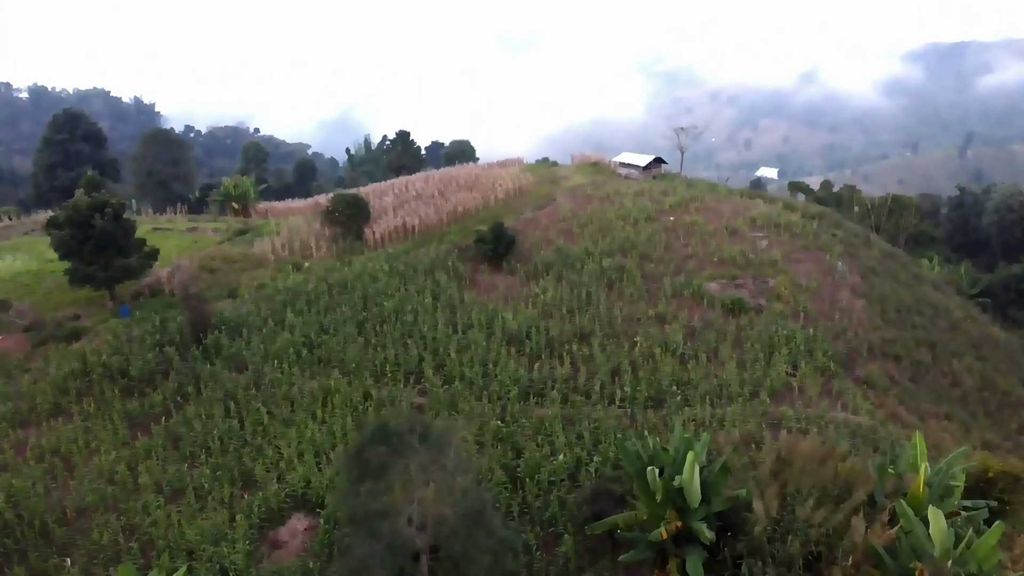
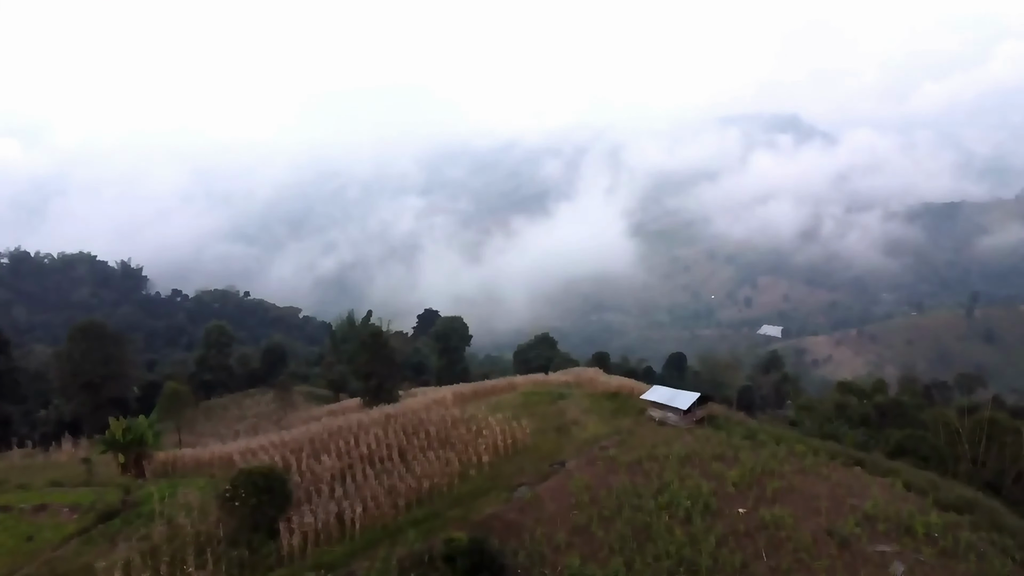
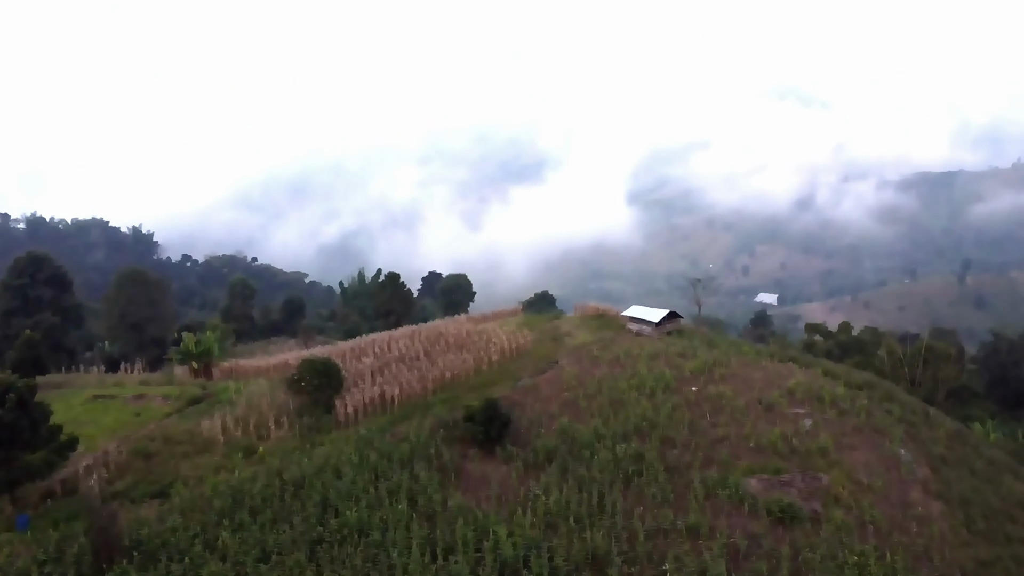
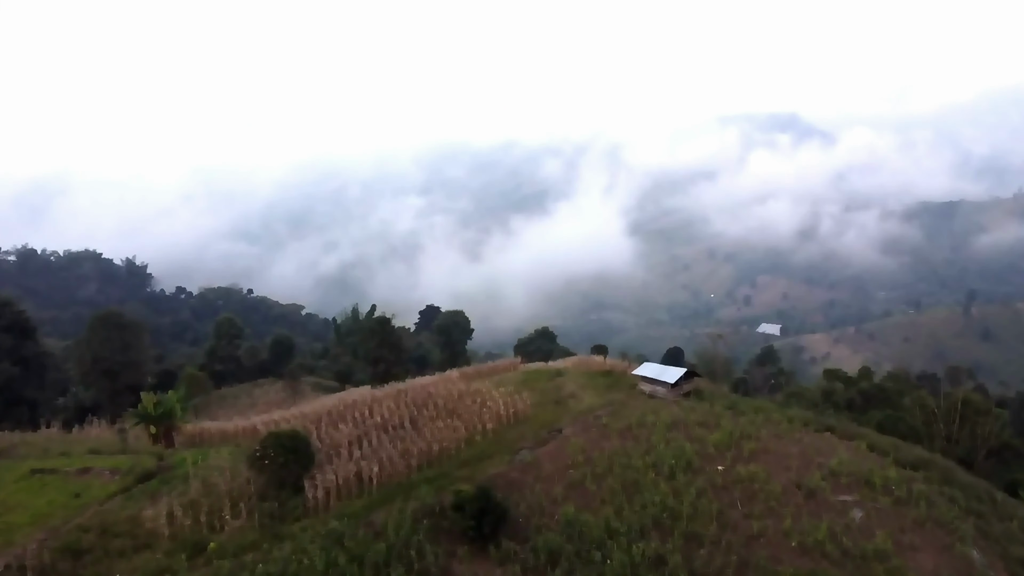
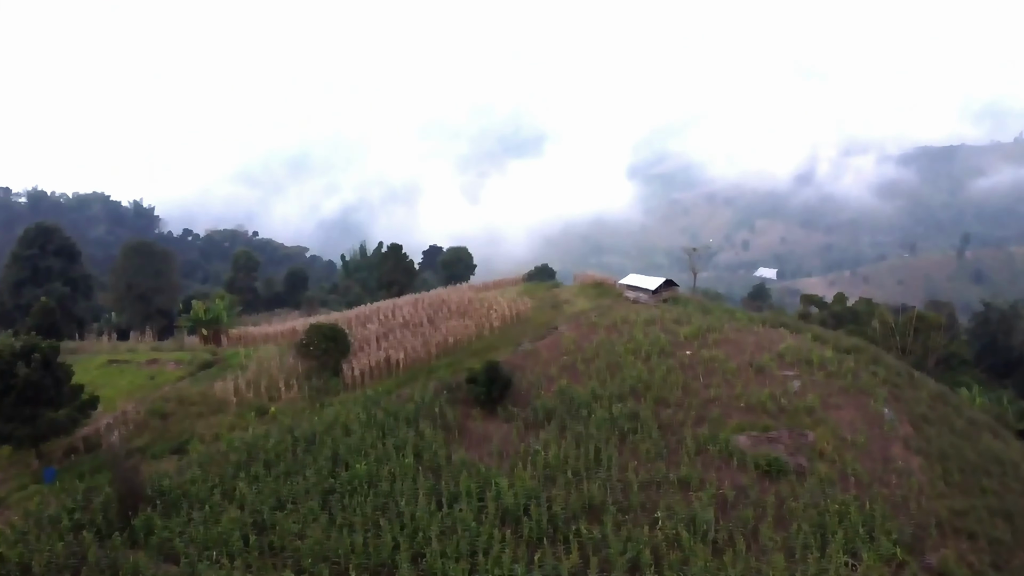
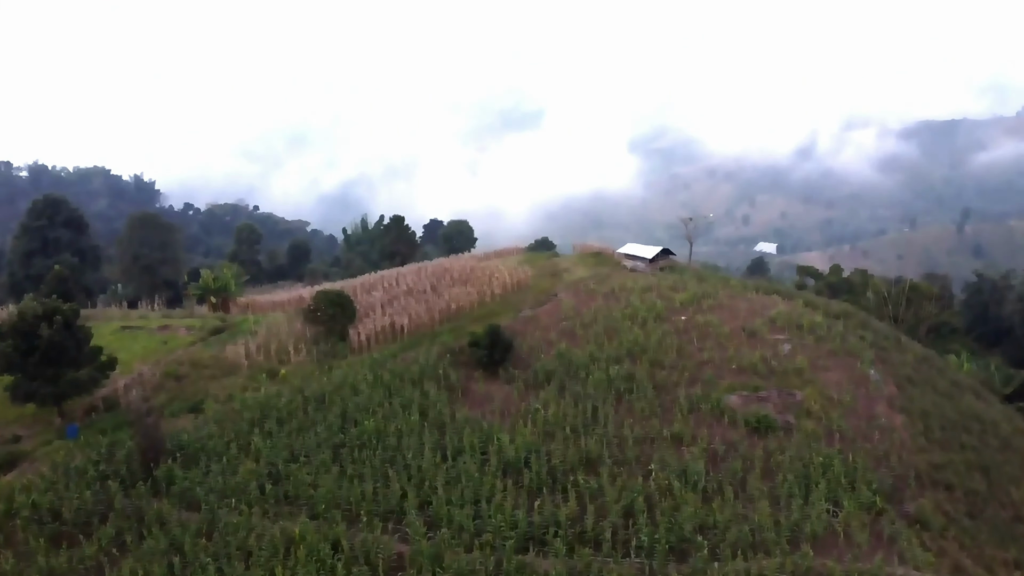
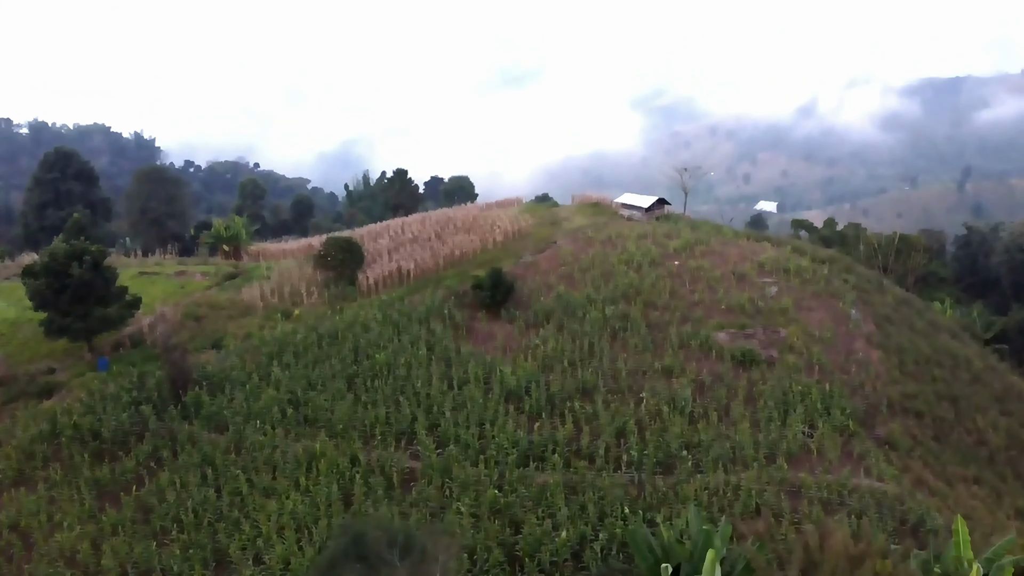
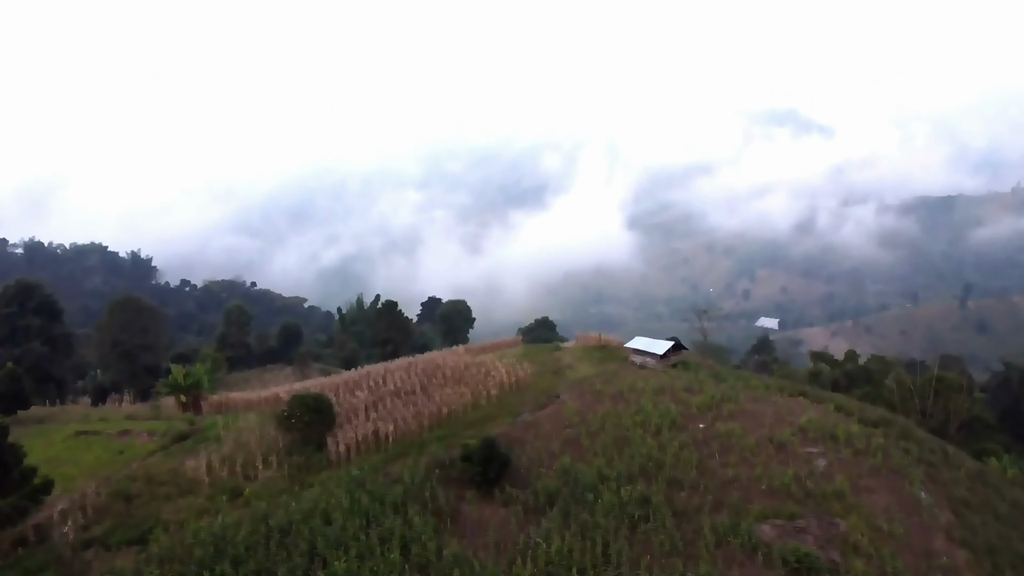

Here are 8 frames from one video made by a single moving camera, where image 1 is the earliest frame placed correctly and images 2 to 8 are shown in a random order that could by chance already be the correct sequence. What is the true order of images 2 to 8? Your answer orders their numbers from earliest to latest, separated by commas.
7, 6, 5, 3, 8, 4, 2
